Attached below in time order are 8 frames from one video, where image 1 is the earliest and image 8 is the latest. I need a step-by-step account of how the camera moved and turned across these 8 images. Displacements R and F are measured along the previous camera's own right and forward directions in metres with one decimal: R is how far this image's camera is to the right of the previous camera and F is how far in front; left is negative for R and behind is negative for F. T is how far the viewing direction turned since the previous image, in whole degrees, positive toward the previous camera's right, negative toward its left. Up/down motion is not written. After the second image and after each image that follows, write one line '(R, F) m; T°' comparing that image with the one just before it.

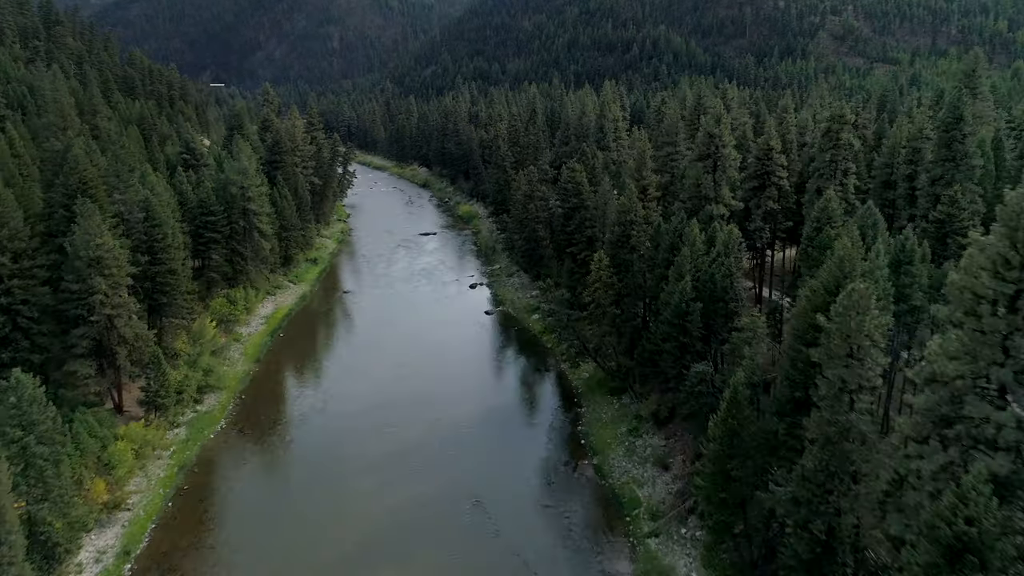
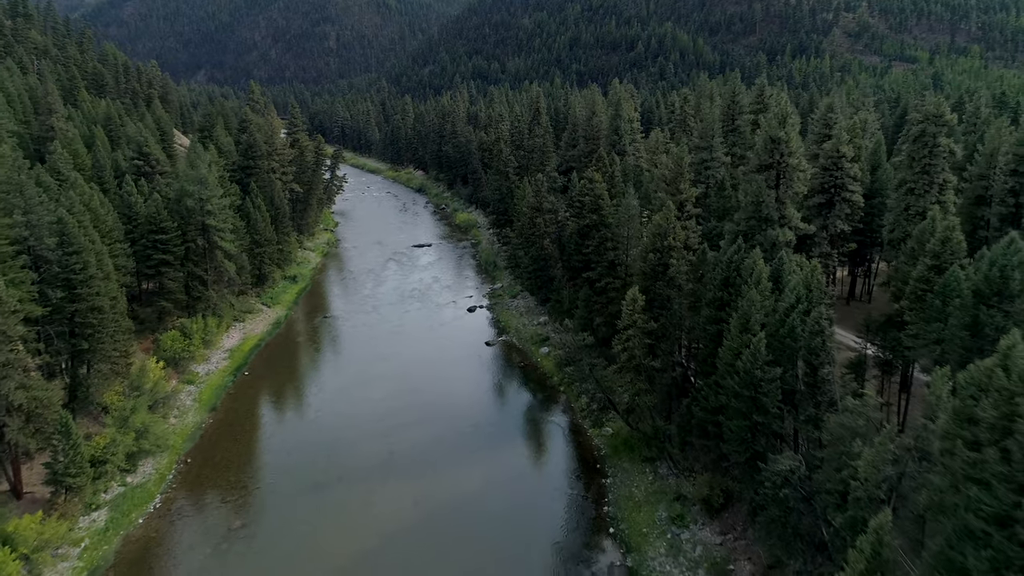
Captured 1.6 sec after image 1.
(-0.5, +9.7) m; 0°
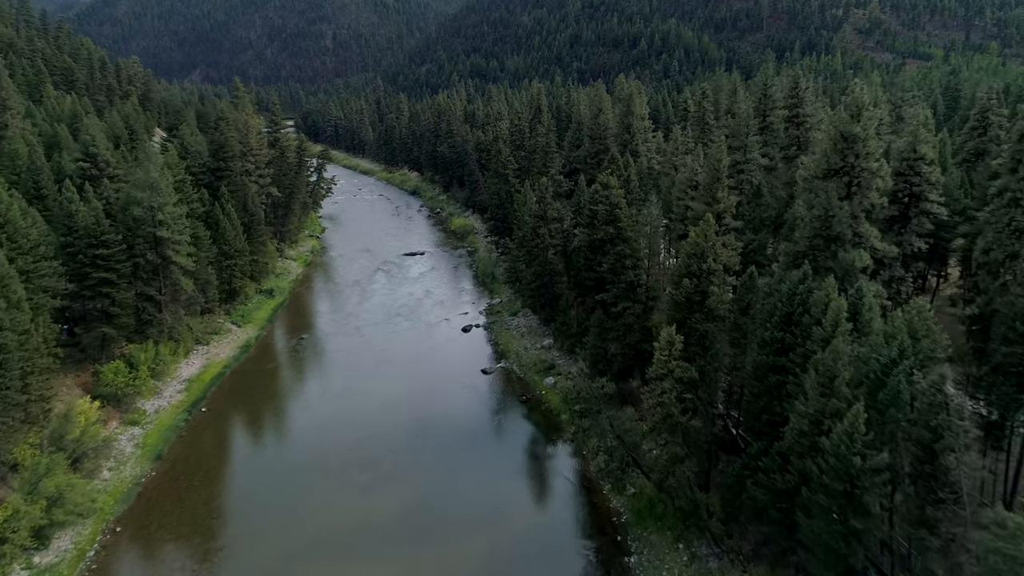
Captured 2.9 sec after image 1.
(-0.1, +7.7) m; 0°
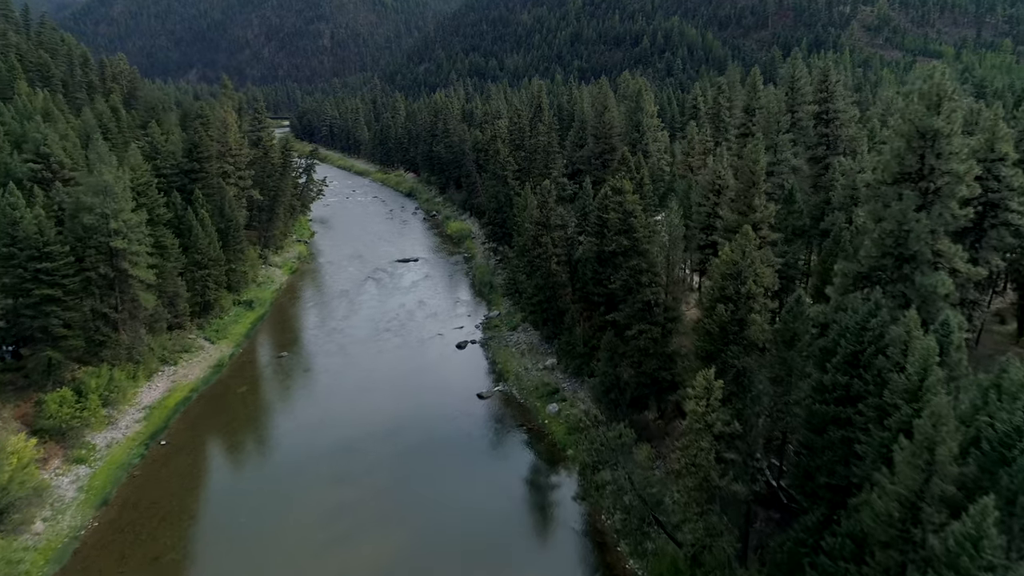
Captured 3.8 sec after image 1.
(0.0, +5.4) m; 0°
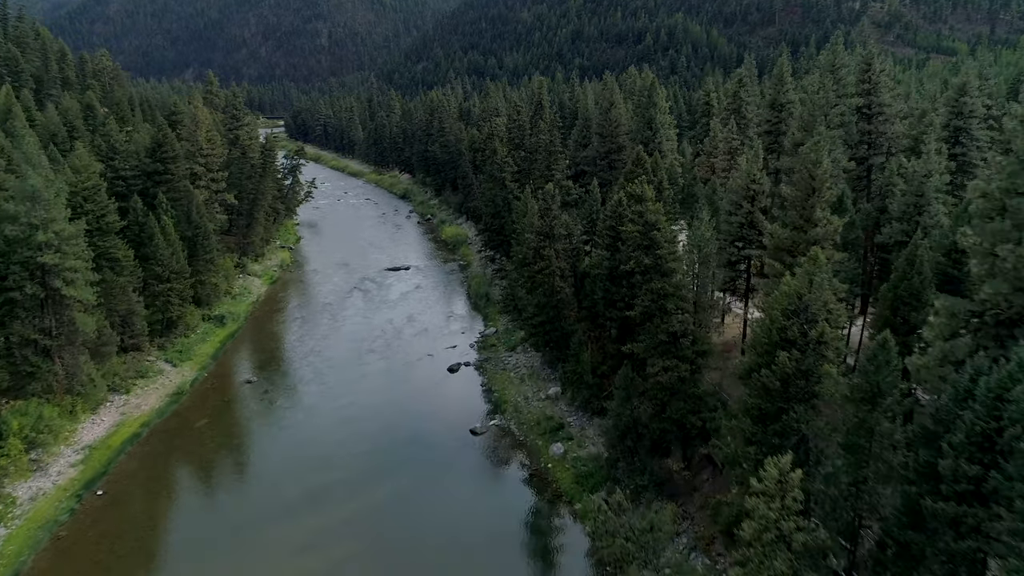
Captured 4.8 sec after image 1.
(+0.1, +6.3) m; 0°
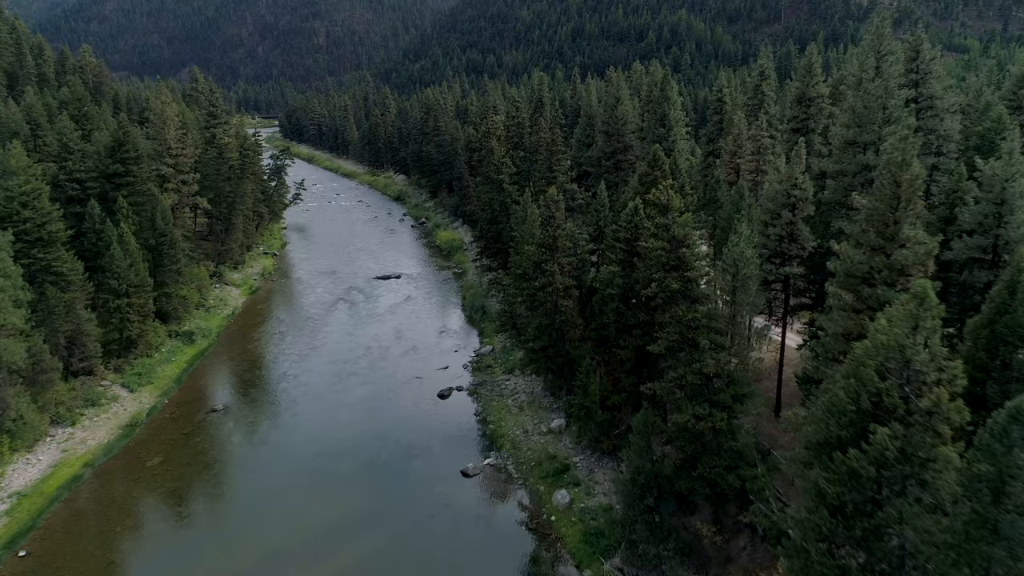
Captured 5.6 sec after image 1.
(+0.1, +5.5) m; 0°
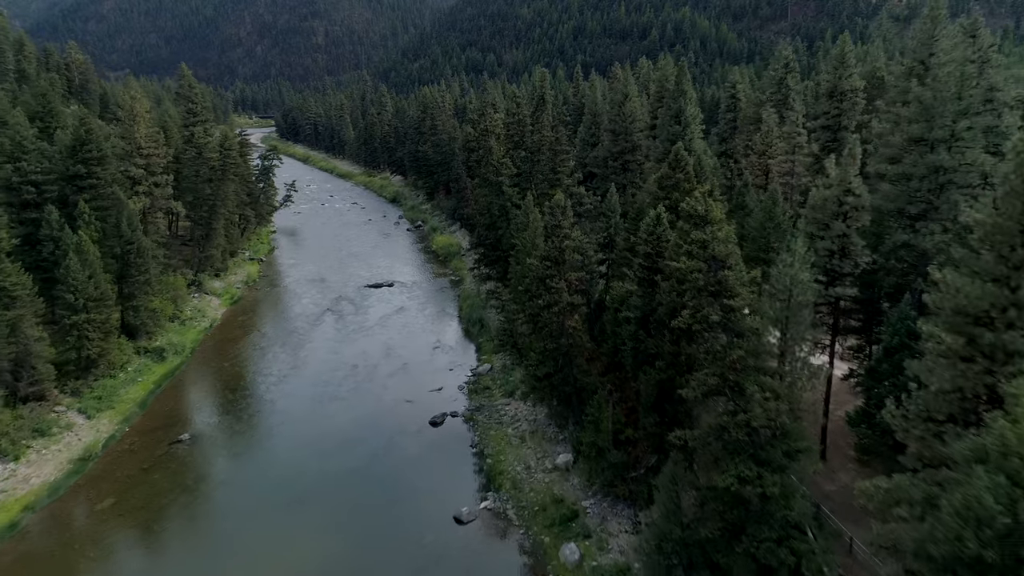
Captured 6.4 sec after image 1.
(0.0, +4.7) m; 0°
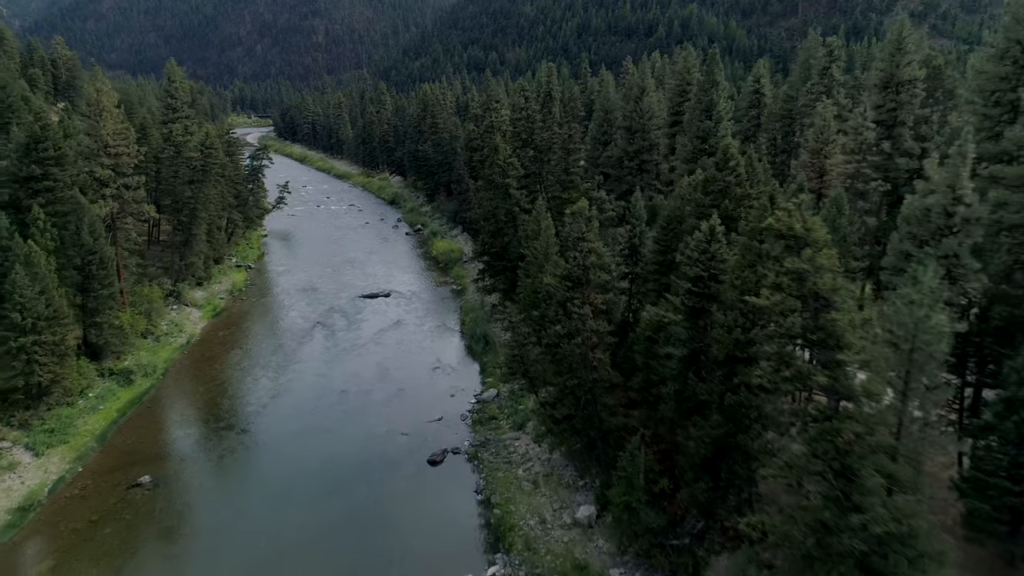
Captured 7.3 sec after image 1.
(-0.5, +5.3) m; 0°
